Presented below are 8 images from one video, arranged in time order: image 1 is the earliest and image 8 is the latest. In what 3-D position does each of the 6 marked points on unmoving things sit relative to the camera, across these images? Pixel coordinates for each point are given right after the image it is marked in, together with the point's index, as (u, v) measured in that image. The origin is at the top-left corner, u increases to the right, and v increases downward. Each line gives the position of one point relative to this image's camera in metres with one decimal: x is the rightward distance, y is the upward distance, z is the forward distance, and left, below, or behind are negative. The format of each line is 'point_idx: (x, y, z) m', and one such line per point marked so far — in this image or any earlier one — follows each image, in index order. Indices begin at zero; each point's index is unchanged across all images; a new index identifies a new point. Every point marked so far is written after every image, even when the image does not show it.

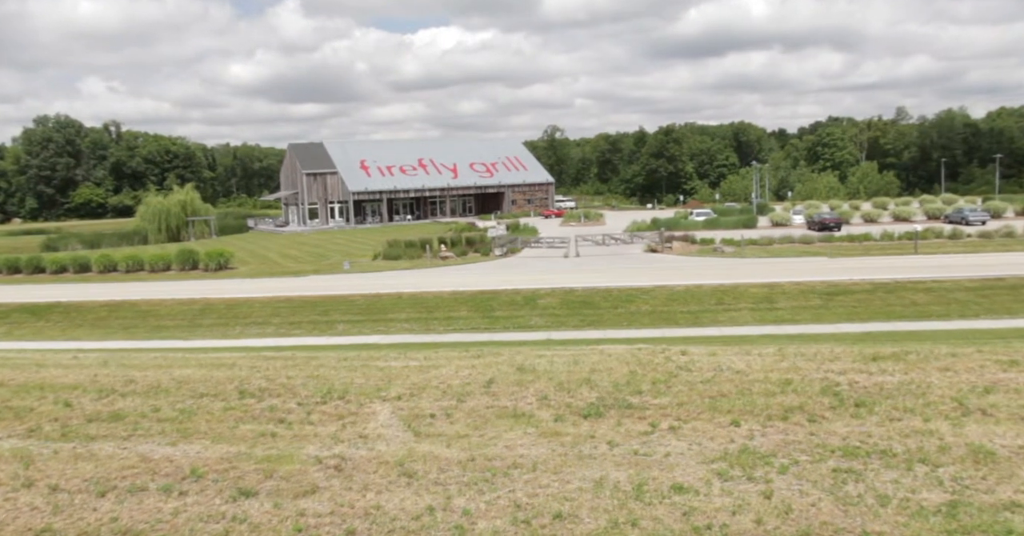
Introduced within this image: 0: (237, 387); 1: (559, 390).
0: (-4.3, -1.8, +13.2) m
1: (+0.7, -1.8, +12.3) m
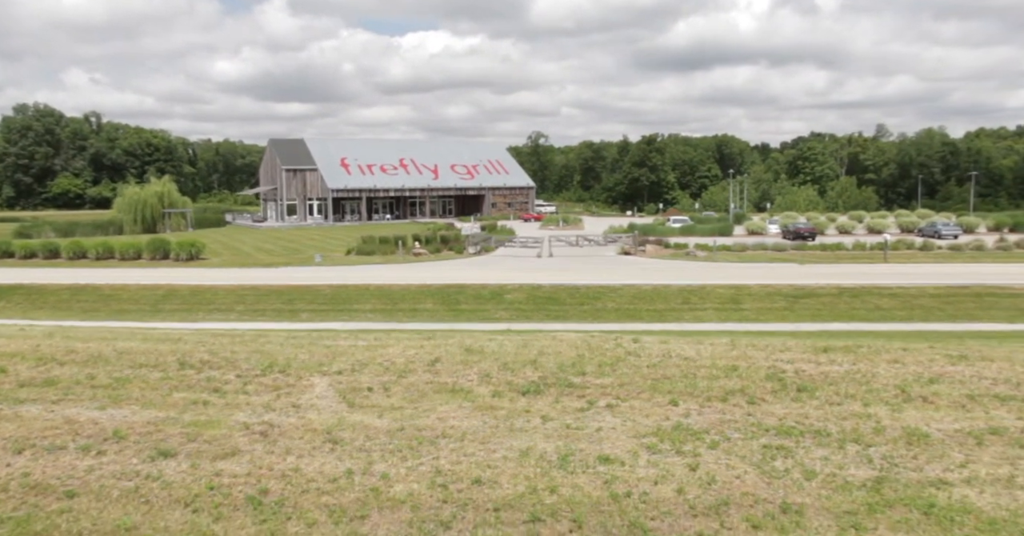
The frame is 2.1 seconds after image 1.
0: (-5.1, -1.4, +13.0) m
1: (-0.1, -1.5, +12.2) m
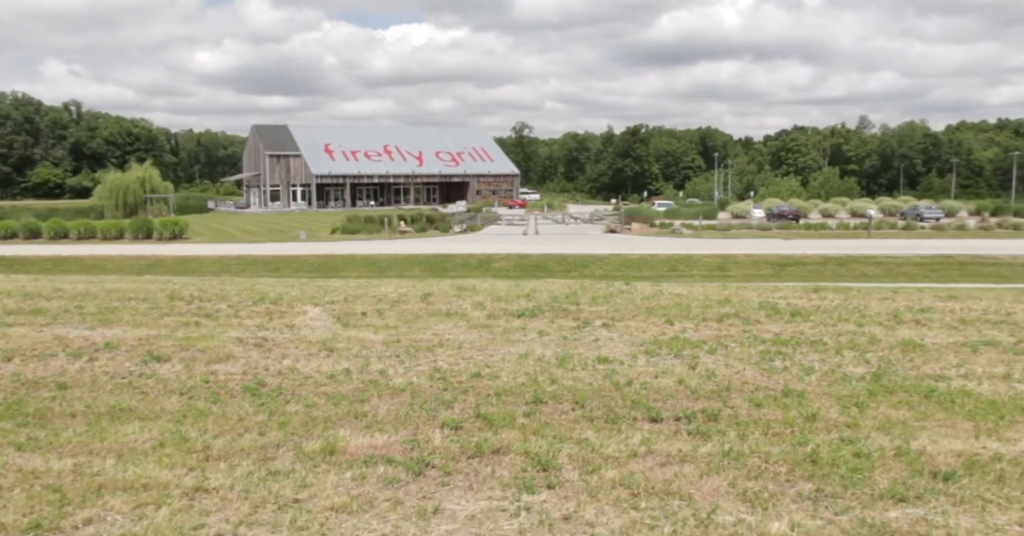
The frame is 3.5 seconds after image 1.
0: (-5.2, -0.4, +12.8) m
1: (-0.2, -0.5, +12.1) m
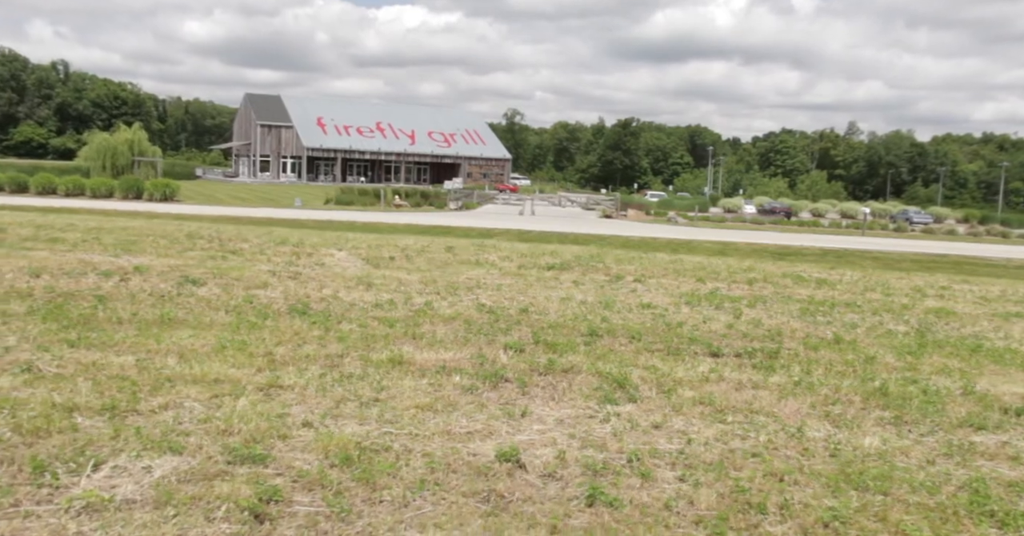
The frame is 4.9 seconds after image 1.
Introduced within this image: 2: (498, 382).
0: (-4.9, +0.5, +12.6) m
1: (+0.1, +0.2, +12.0) m
2: (-0.1, -0.8, +5.7) m
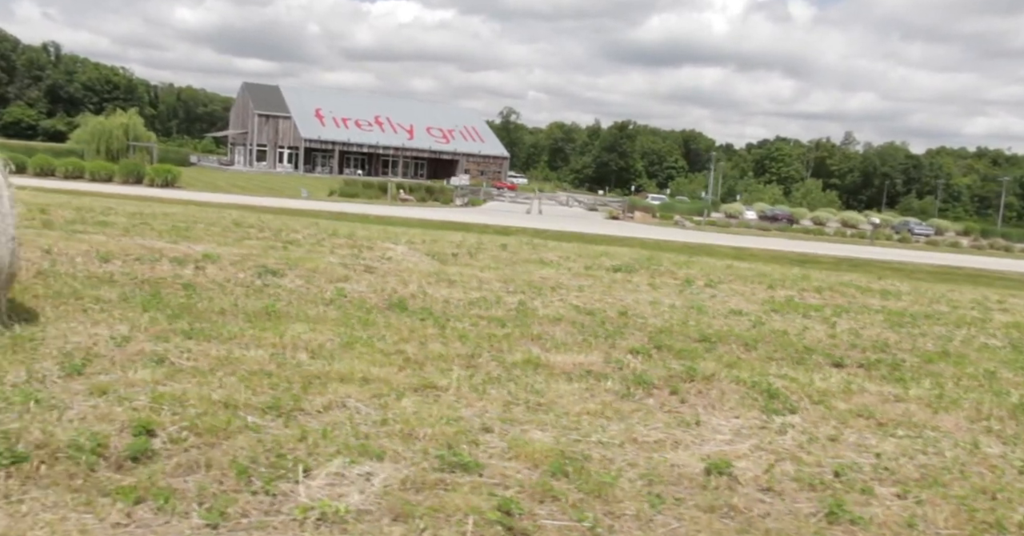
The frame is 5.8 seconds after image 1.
0: (-4.0, +0.7, +12.2) m
1: (+1.0, +0.2, +11.8) m
2: (+0.9, -0.8, +5.5) m
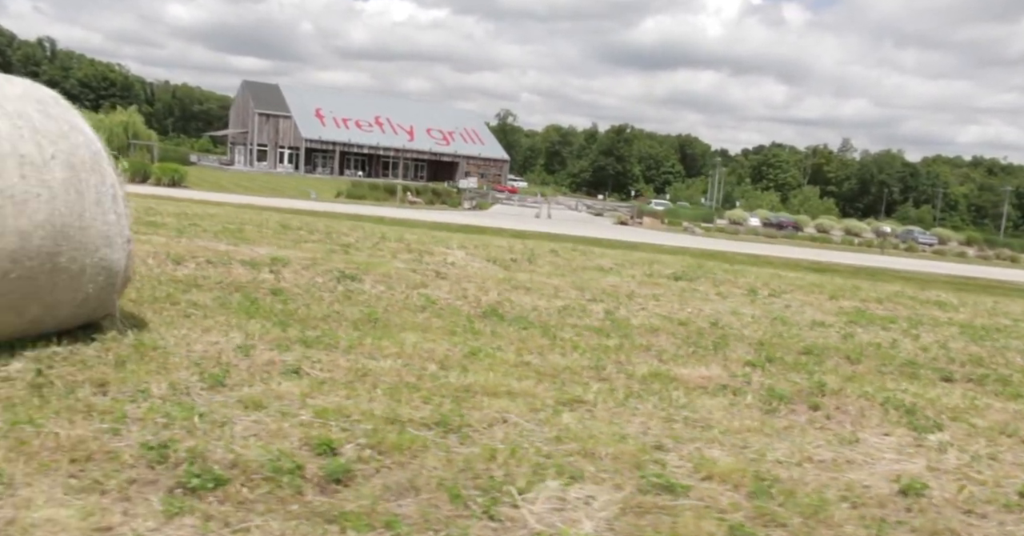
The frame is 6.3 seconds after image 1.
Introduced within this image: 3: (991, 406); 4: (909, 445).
0: (-3.3, +0.6, +12.0) m
1: (+1.7, +0.1, +11.7) m
2: (+1.8, -0.9, +5.4) m
3: (+3.4, -1.0, +5.9) m
4: (+2.3, -1.0, +4.8) m
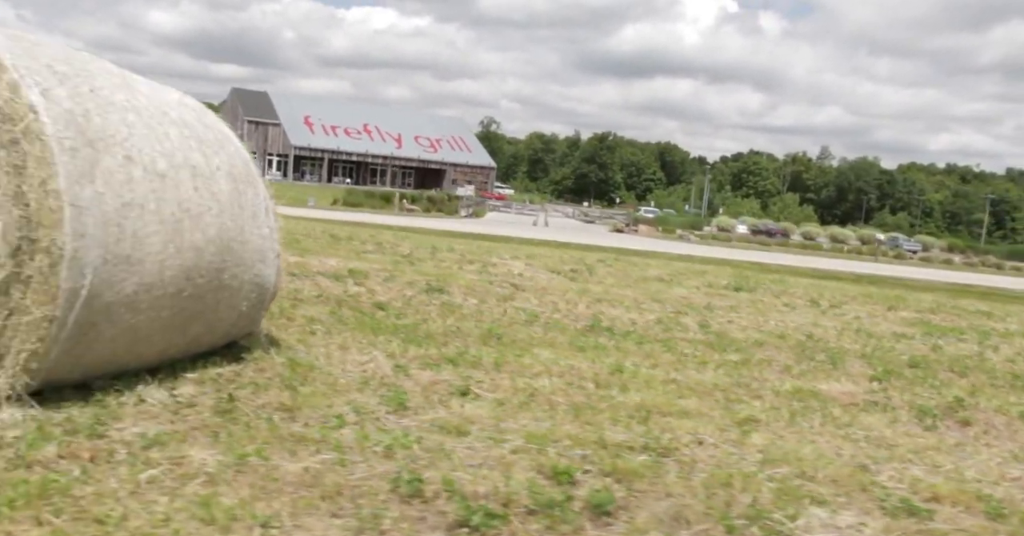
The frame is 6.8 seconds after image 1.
0: (-2.6, +0.5, +11.8) m
1: (+2.4, -0.1, +11.8) m
2: (+2.8, -1.0, +5.4) m
3: (+4.3, -1.1, +6.0) m
4: (+3.3, -1.1, +4.9) m
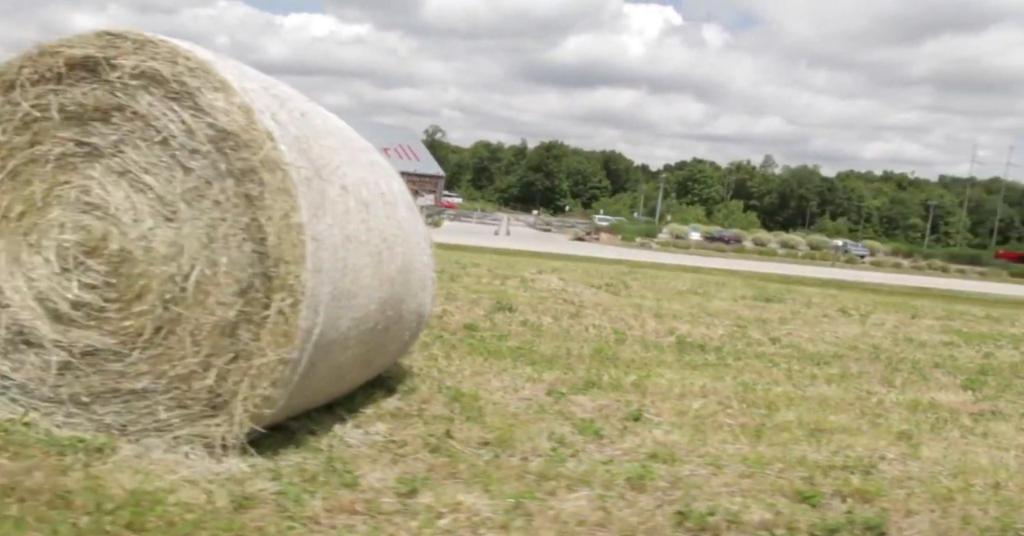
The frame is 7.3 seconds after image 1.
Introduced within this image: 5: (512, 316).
0: (-2.2, +0.2, +11.6) m
1: (+2.8, -0.2, +12.0) m
2: (+3.7, -1.1, +5.7) m
3: (+5.2, -1.2, +6.5) m
4: (+4.3, -1.2, +5.2) m
5: (0.0, -0.5, +7.8) m
